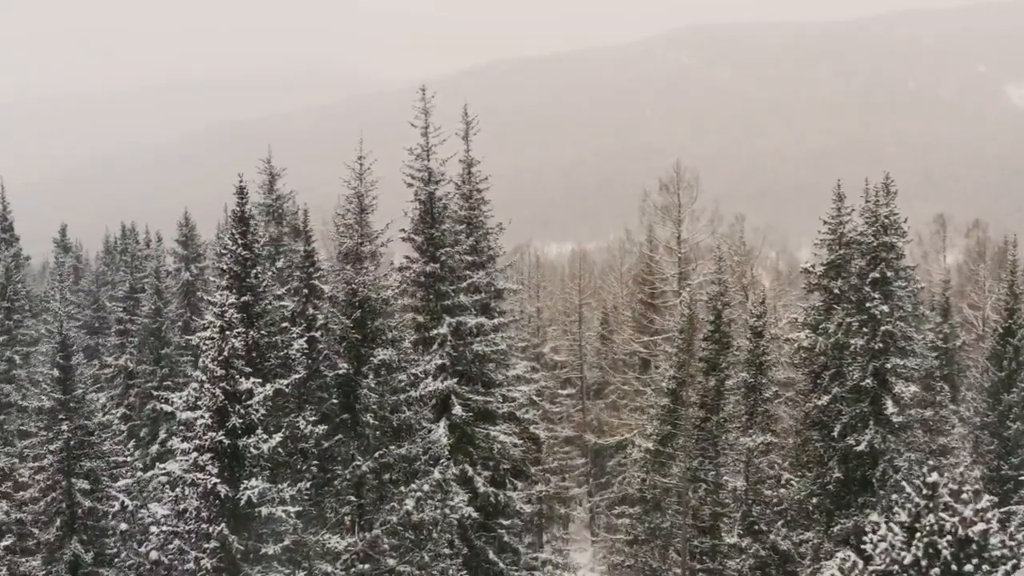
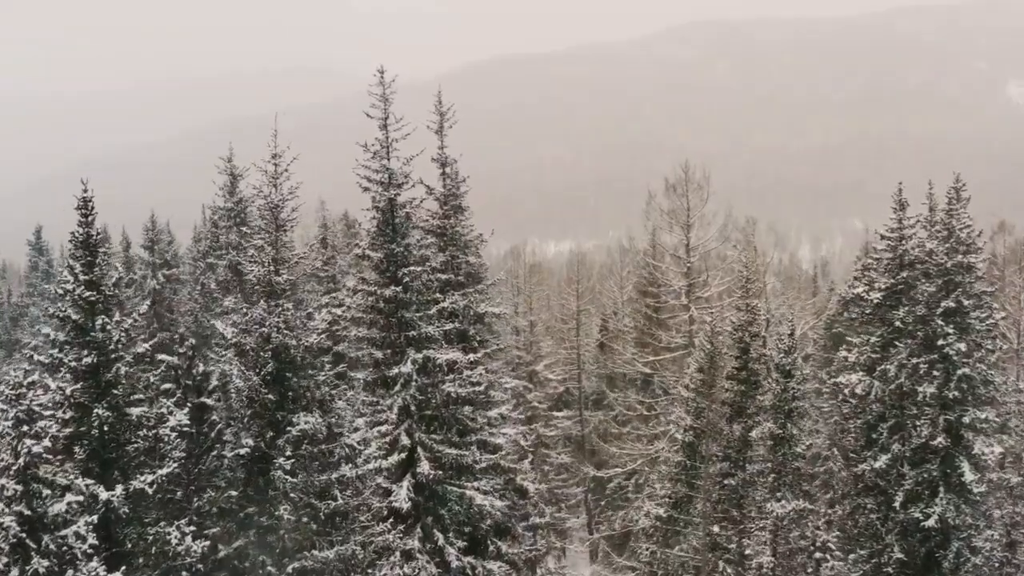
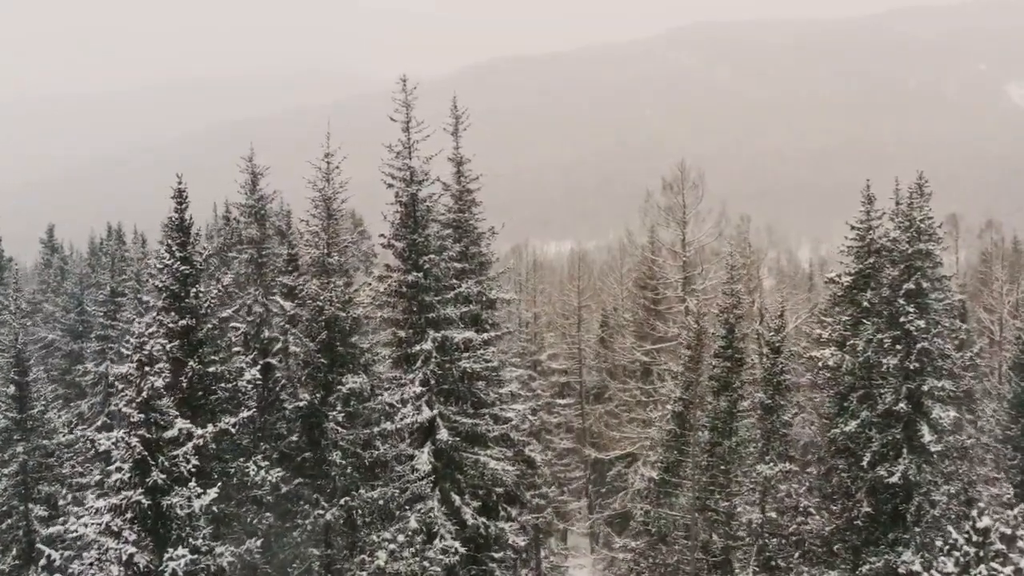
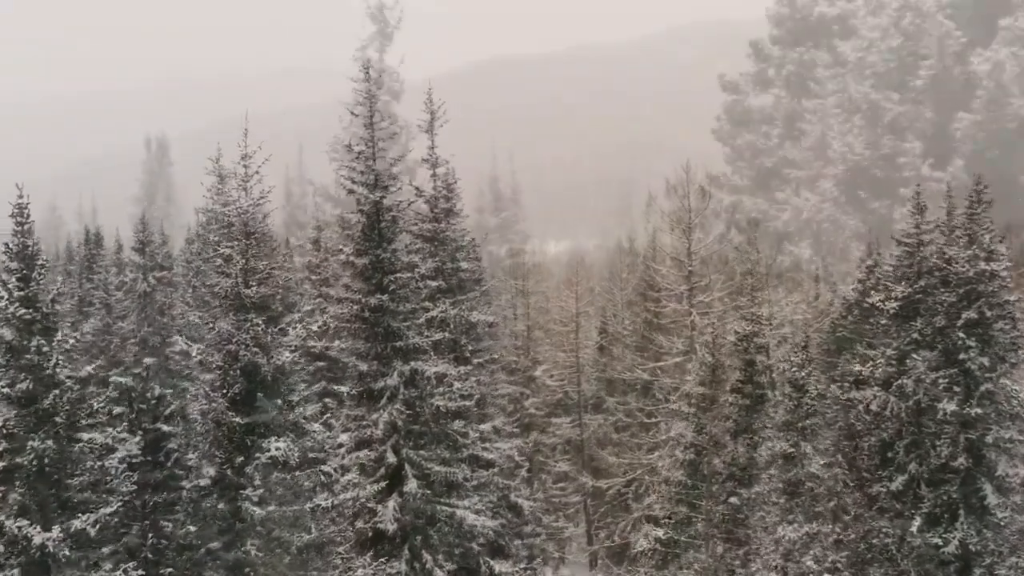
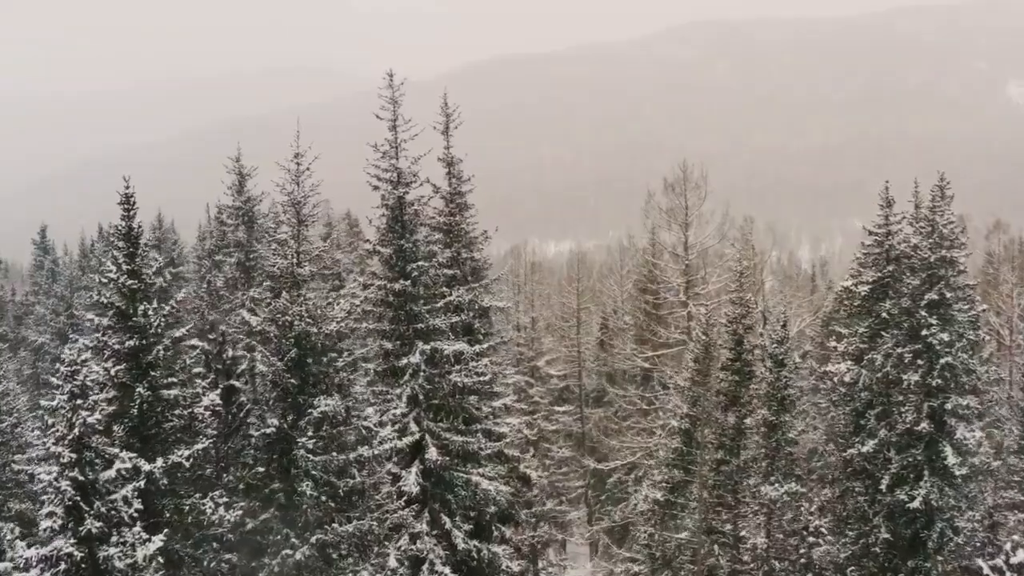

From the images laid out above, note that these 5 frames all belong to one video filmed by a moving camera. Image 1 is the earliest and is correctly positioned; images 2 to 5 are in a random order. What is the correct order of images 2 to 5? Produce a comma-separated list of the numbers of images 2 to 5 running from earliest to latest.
3, 5, 2, 4
